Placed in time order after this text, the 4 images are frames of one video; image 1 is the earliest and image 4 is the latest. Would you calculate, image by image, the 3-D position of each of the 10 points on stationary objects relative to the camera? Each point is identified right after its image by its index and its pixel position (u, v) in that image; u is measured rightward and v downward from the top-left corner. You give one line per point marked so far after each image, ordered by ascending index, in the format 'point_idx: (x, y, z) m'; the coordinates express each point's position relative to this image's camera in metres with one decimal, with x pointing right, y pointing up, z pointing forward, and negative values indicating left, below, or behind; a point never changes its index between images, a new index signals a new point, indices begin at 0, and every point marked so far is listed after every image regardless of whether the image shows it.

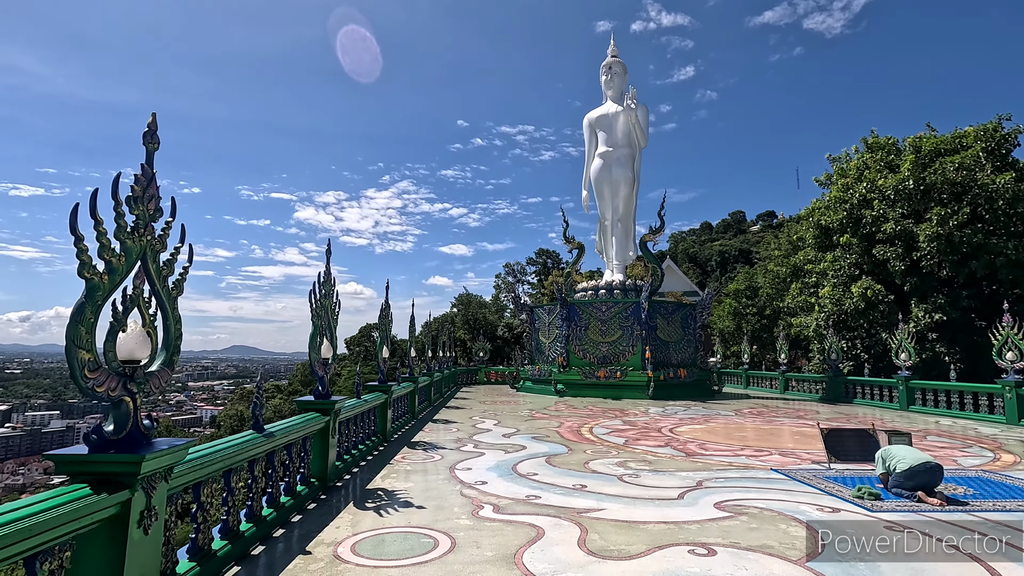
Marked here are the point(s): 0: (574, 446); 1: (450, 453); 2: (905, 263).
0: (+0.8, -2.1, +7.0) m
1: (-0.8, -2.0, +6.7) m
2: (+10.0, +0.6, +13.8) m
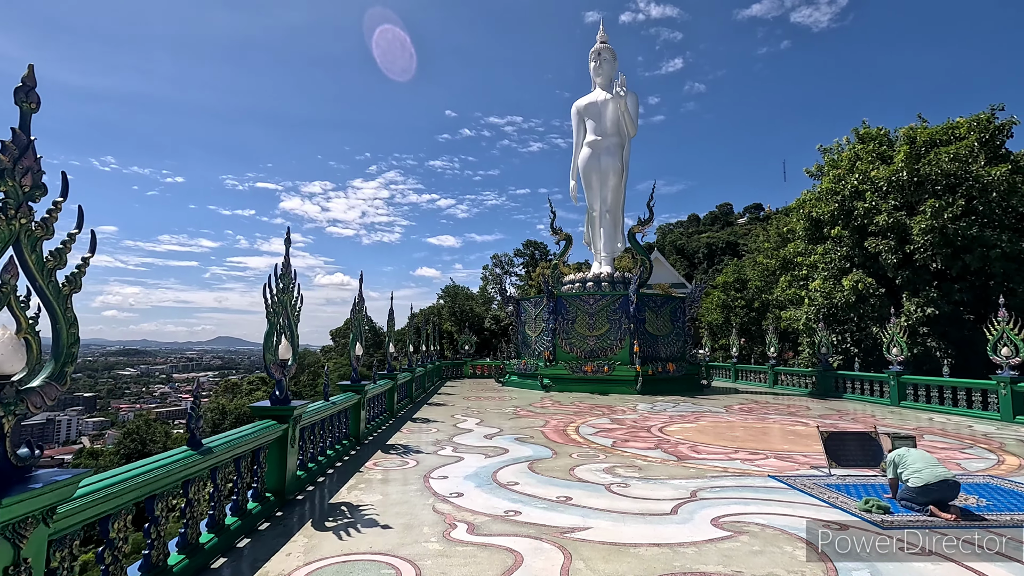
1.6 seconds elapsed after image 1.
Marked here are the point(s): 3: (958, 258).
0: (+0.6, -2.0, +6.6) m
1: (-1.0, -2.0, +6.2) m
2: (+9.6, +0.8, +13.5) m
3: (+10.7, +0.7, +12.9) m
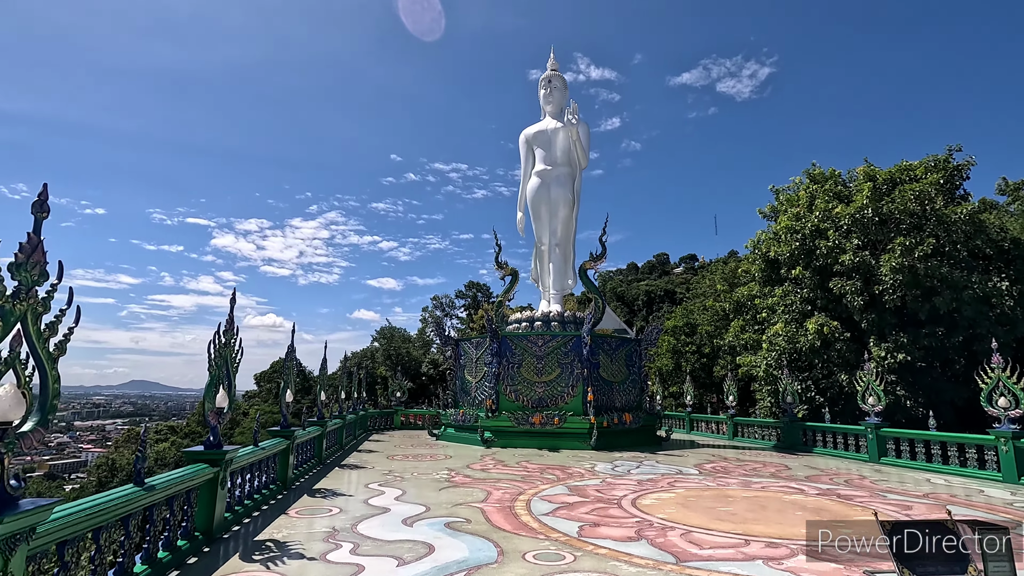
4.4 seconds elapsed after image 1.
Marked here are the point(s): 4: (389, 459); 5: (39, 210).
0: (0.0, -2.2, +4.7) m
1: (-1.6, -2.1, +4.1) m
2: (+8.2, -0.2, +12.7) m
3: (+9.4, -0.3, +12.2) m
4: (-2.5, -3.5, +11.0) m
5: (-2.3, +0.4, +2.7) m
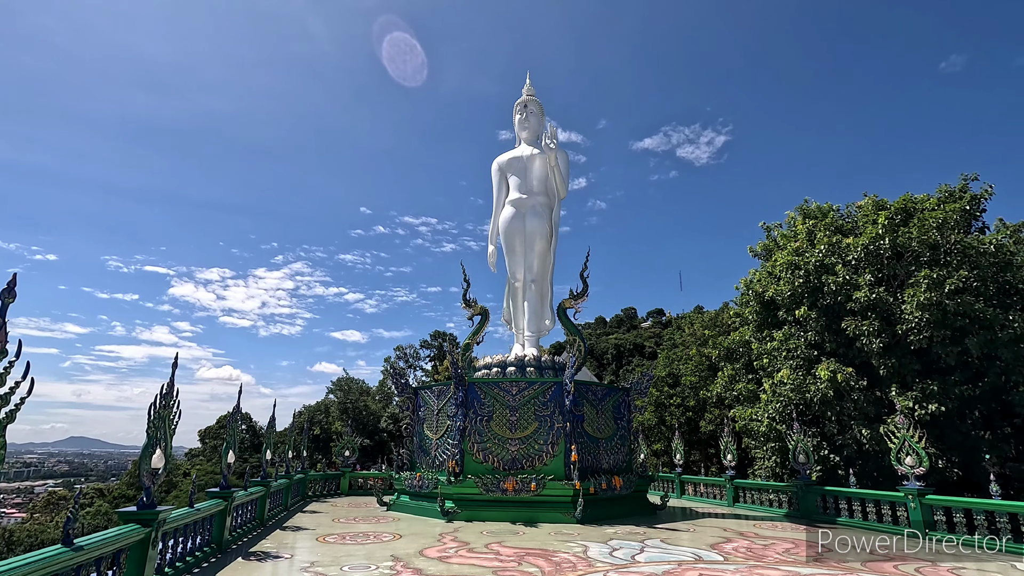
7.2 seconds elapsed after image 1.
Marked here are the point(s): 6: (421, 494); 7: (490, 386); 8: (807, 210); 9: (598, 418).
0: (-0.2, -2.1, +2.5) m
1: (-1.6, -1.9, +1.8) m
2: (+7.6, -1.1, +11.1) m
3: (+8.8, -1.1, +10.7) m
4: (-3.0, -4.0, +8.5) m
5: (-2.3, +0.7, +0.6) m
6: (-2.0, -4.4, +11.7) m
7: (-0.5, -2.2, +11.9) m
8: (+8.1, +2.2, +14.7) m
9: (+1.9, -2.9, +12.1) m
